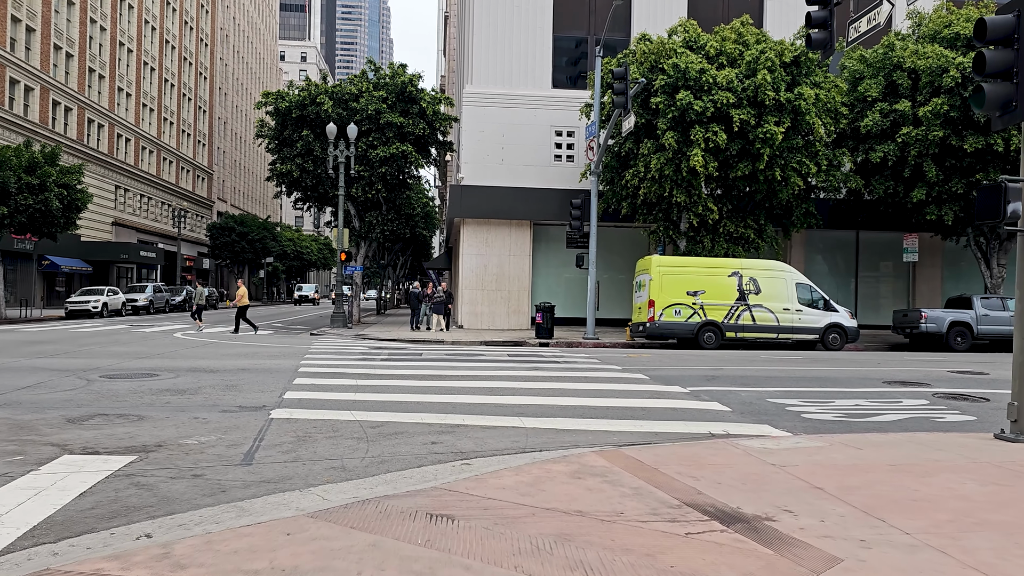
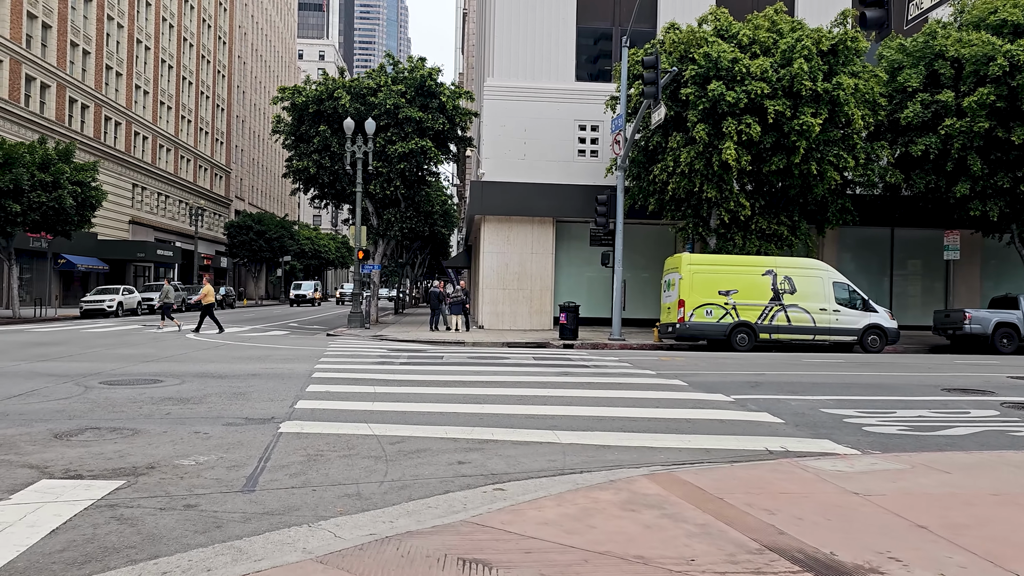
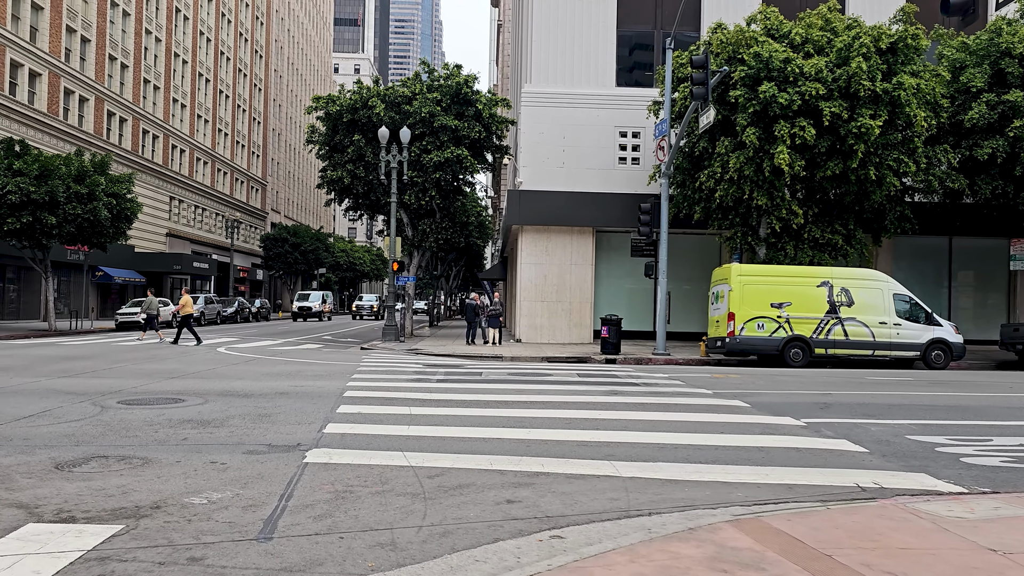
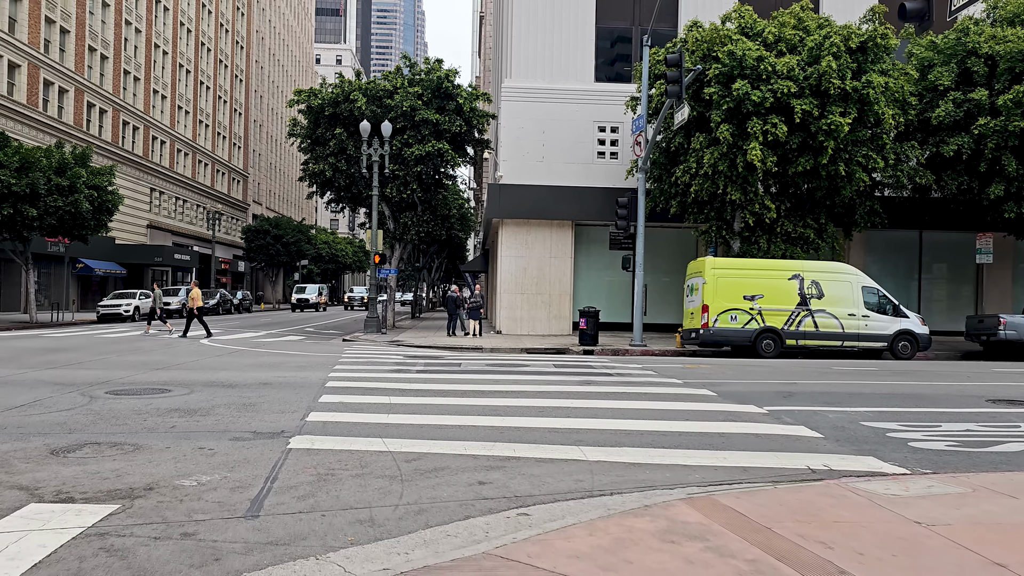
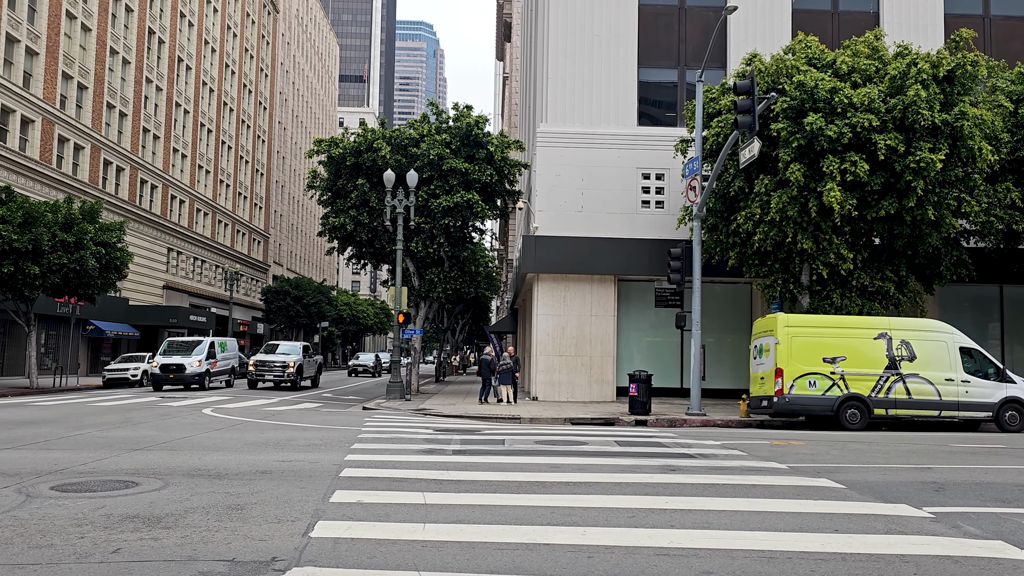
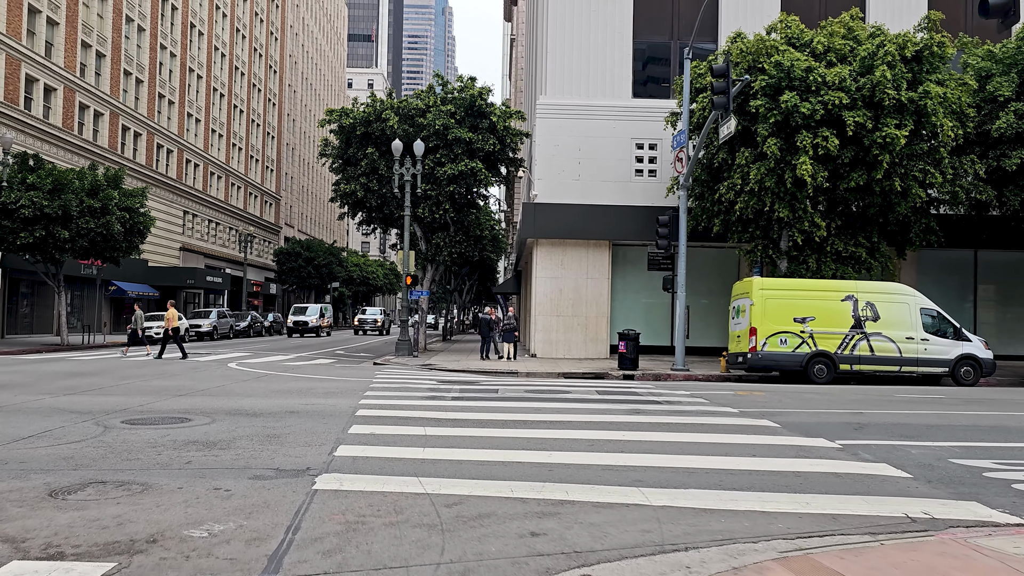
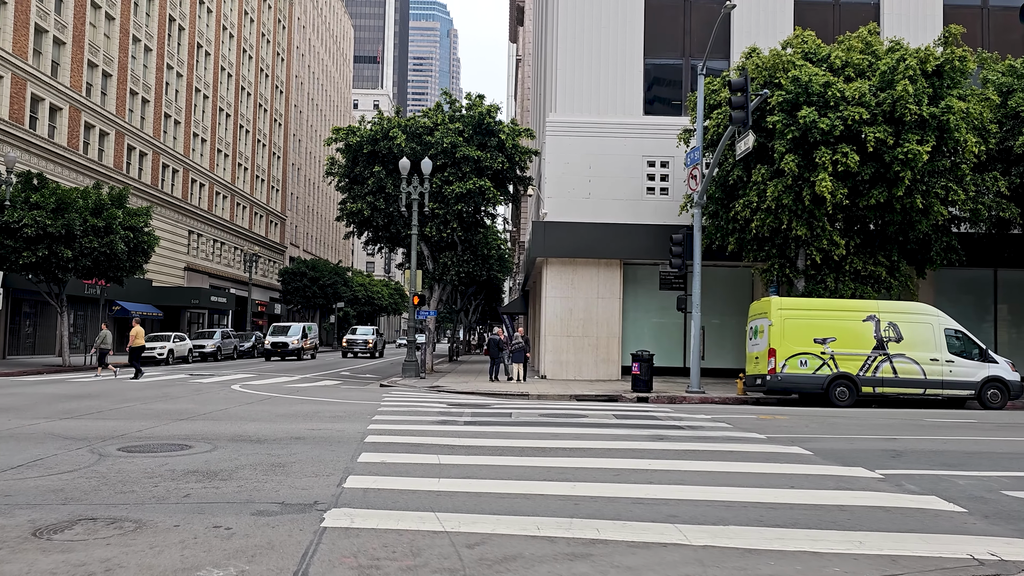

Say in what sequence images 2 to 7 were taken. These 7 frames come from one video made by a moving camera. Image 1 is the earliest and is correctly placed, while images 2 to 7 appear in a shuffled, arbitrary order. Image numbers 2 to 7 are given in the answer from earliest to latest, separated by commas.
2, 4, 3, 6, 7, 5
